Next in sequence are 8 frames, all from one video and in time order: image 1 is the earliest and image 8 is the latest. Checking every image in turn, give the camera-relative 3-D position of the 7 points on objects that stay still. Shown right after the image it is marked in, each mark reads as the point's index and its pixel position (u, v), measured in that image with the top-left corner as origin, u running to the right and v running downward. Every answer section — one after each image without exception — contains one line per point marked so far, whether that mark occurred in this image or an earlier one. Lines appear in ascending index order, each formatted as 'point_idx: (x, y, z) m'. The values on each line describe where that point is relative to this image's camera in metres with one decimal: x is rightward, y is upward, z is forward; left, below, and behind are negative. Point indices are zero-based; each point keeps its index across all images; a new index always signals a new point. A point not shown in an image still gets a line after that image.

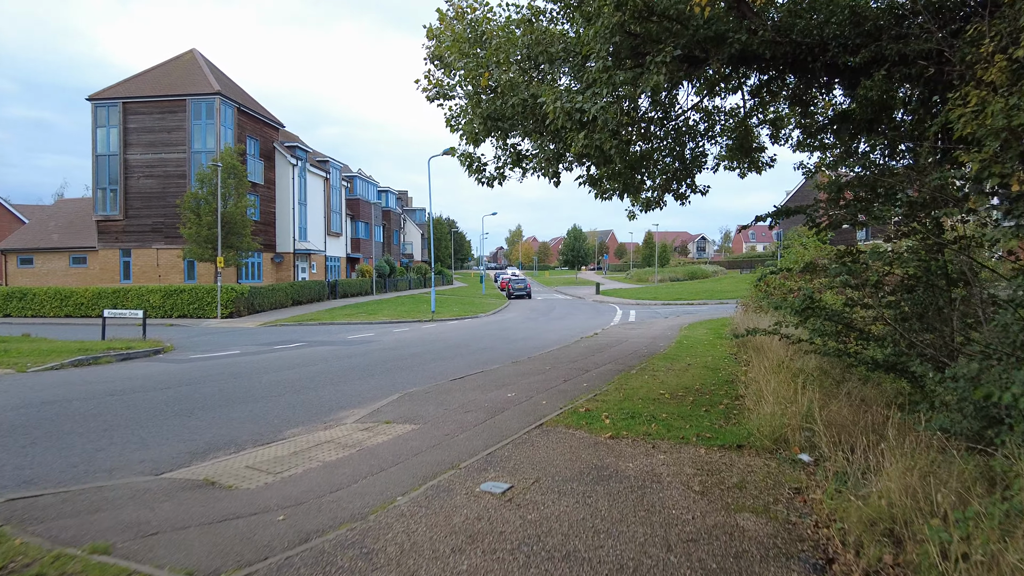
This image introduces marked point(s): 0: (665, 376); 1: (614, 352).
0: (+1.9, -1.1, +8.2) m
1: (+1.8, -1.1, +11.4) m
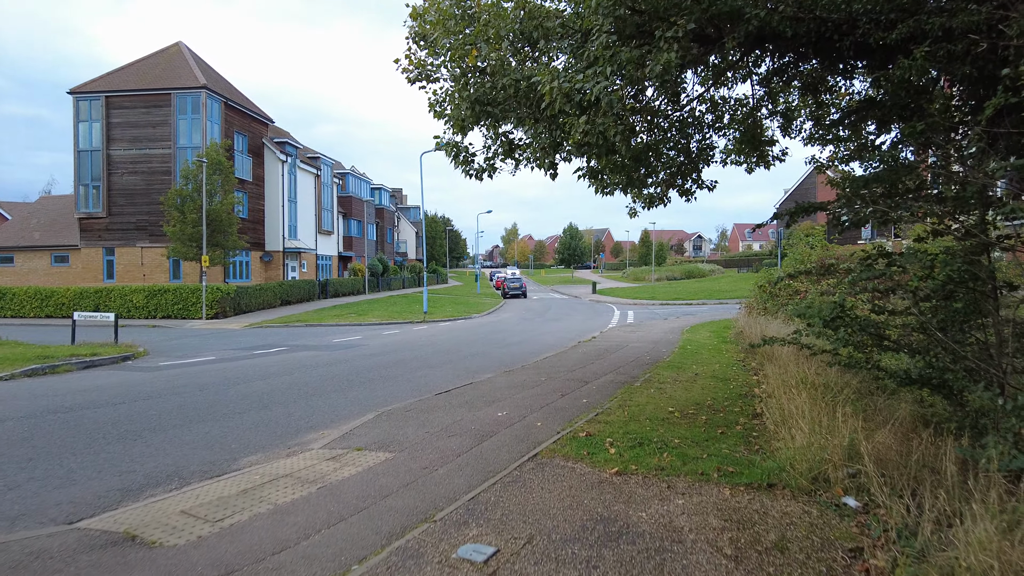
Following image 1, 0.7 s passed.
0: (+1.8, -1.2, +7.5) m
1: (+1.7, -1.1, +10.6) m
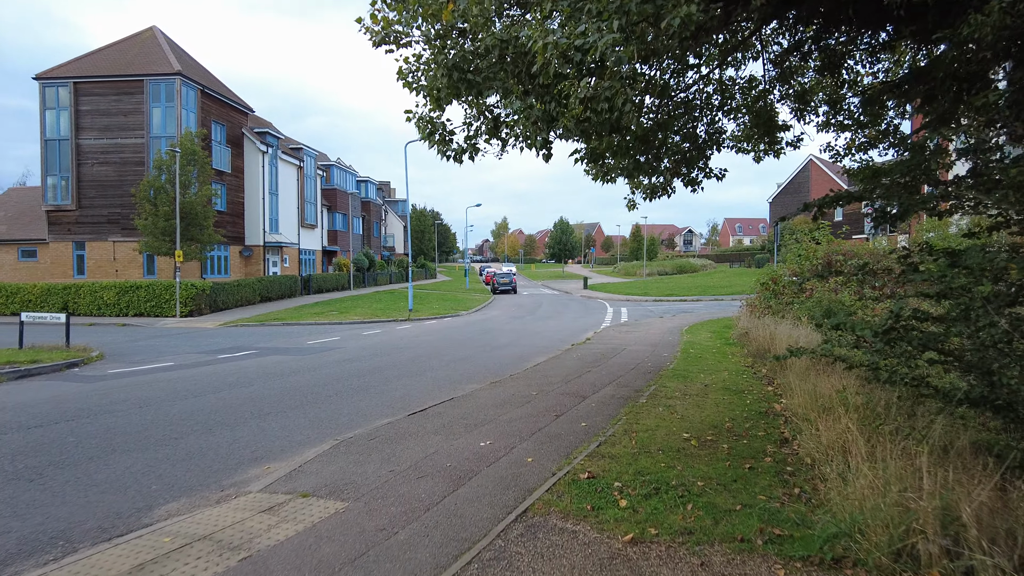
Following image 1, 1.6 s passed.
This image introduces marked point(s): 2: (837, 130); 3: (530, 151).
0: (+1.7, -1.2, +6.5) m
1: (+1.5, -1.1, +9.6) m
2: (+5.0, +2.4, +10.1) m
3: (+0.2, +1.2, +6.0) m
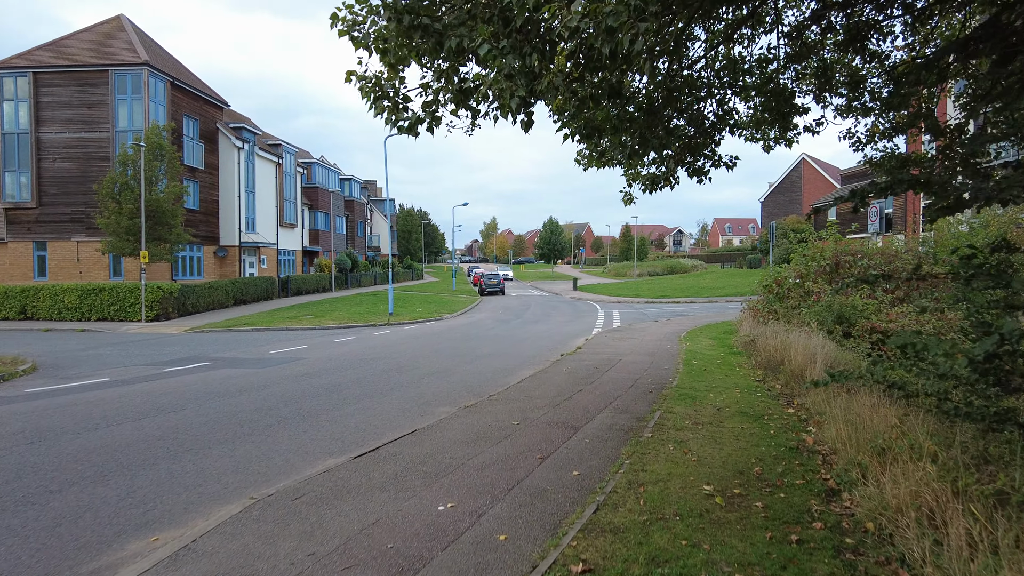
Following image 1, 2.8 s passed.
0: (+1.5, -1.3, +5.3) m
1: (+1.2, -1.2, +8.4) m
2: (+4.7, +2.4, +9.0) m
3: (0.0, +1.2, +4.7) m
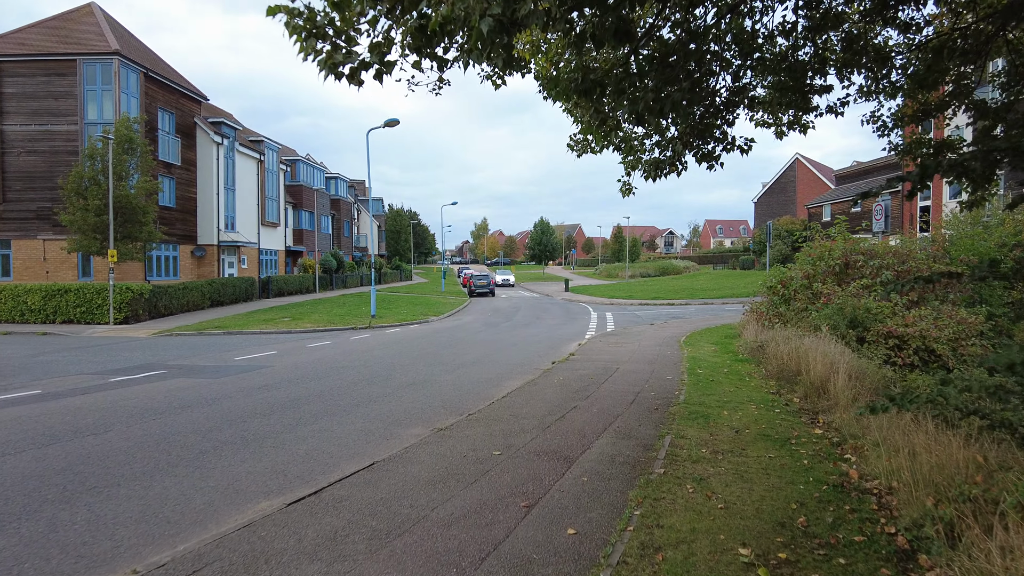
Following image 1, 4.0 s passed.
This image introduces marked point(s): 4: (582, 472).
0: (+1.4, -1.3, +4.2) m
1: (+1.0, -1.2, +7.4) m
2: (+4.5, +2.4, +8.0) m
3: (-0.2, +1.2, +3.7) m
4: (+0.5, -1.2, +4.4) m
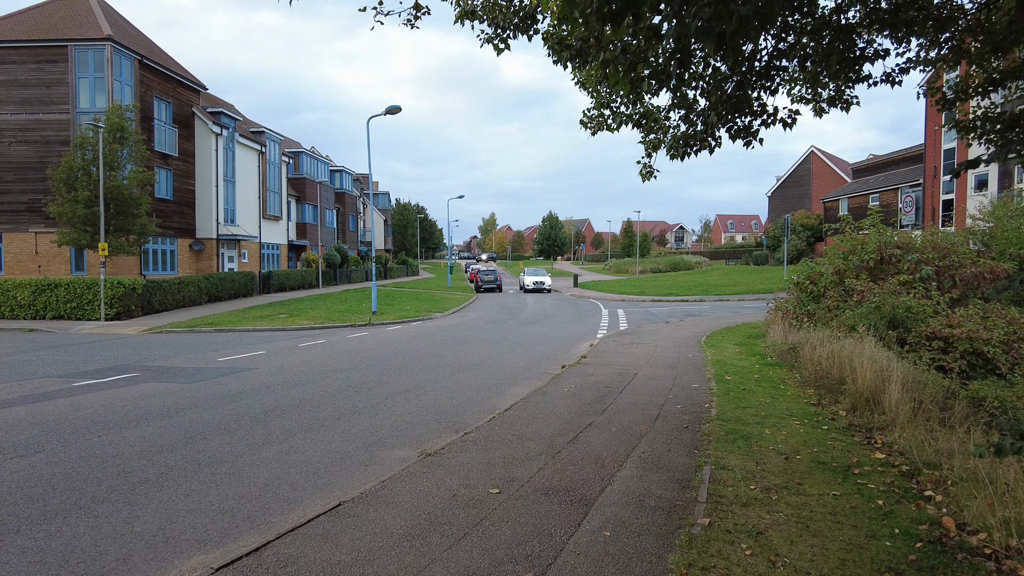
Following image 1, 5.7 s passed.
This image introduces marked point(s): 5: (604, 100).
0: (+1.4, -1.3, +3.2) m
1: (+1.1, -1.2, +6.4) m
2: (+4.6, +2.4, +6.9) m
3: (-0.2, +1.2, +2.7) m
4: (+0.5, -1.2, +3.4) m
5: (+0.9, +1.9, +6.6) m
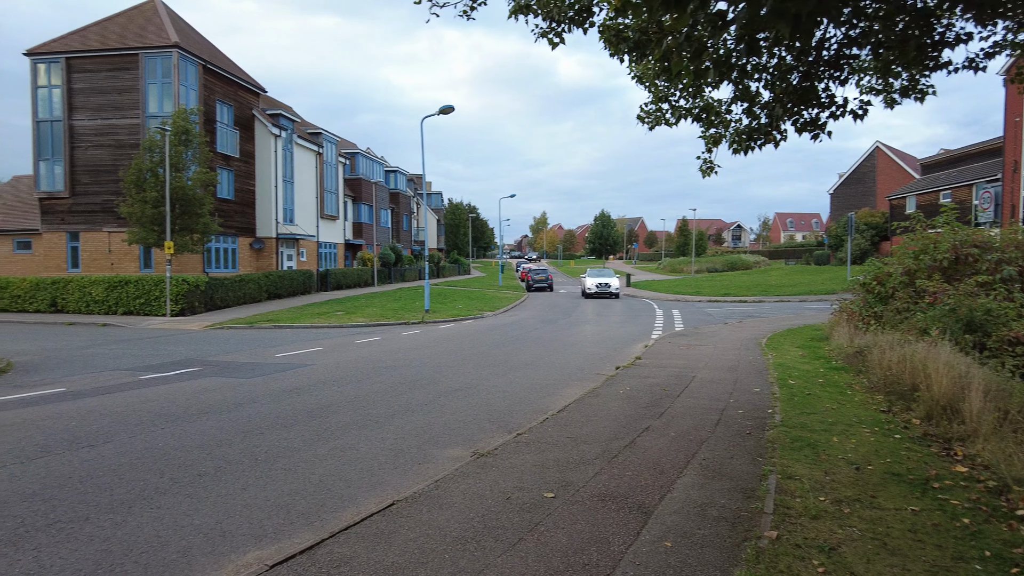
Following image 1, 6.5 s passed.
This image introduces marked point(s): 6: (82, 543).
0: (+1.6, -1.3, +3.0) m
1: (+1.6, -1.2, +6.2) m
2: (+5.2, +2.4, +6.5) m
3: (+0.1, +1.2, +2.6) m
4: (+0.7, -1.2, +3.3) m
5: (+1.5, +1.9, +6.4) m
6: (-2.3, -1.4, +3.5) m
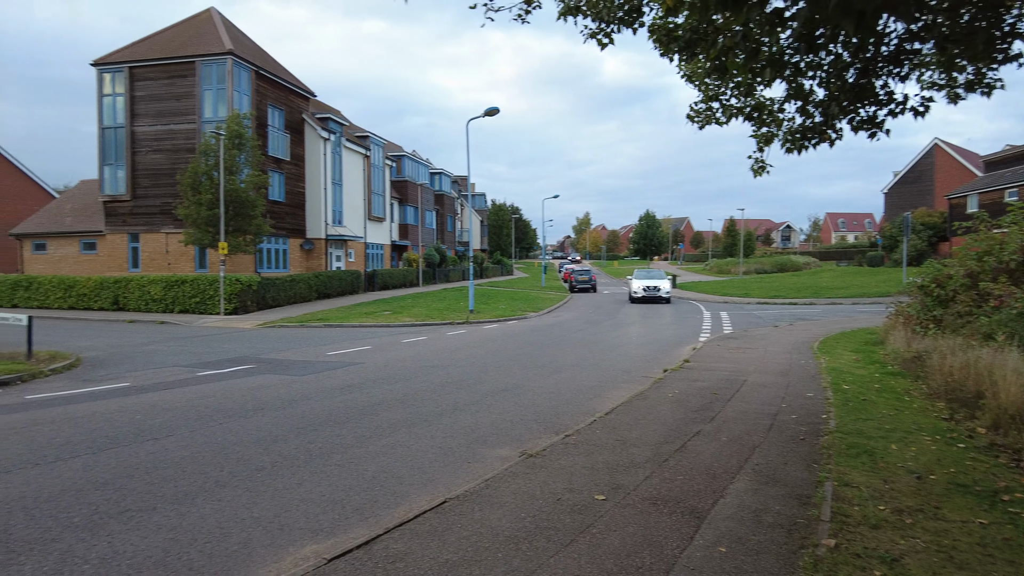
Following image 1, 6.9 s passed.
0: (+1.9, -1.3, +2.9) m
1: (+2.0, -1.2, +6.1) m
2: (+5.6, +2.3, +6.1) m
3: (+0.3, +1.2, +2.6) m
4: (+1.0, -1.2, +3.2) m
5: (+1.9, +1.9, +6.3) m
6: (-2.0, -1.4, +3.7) m
